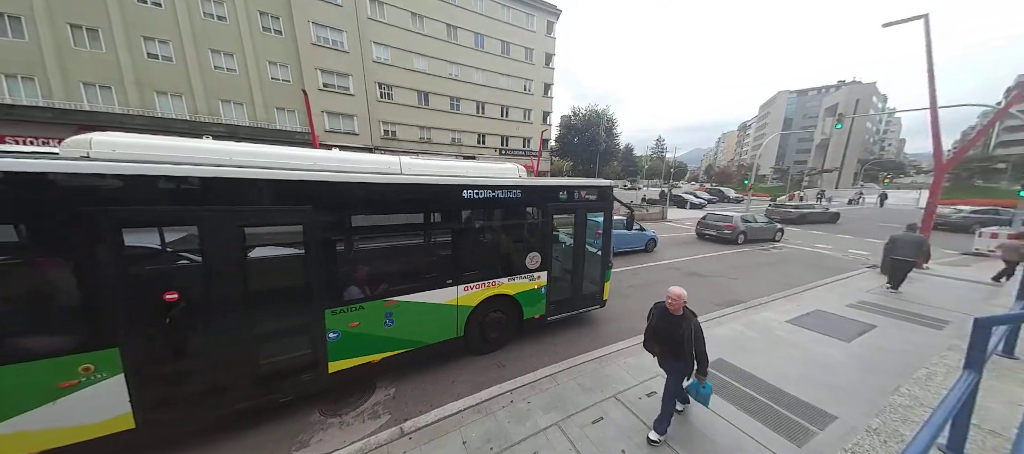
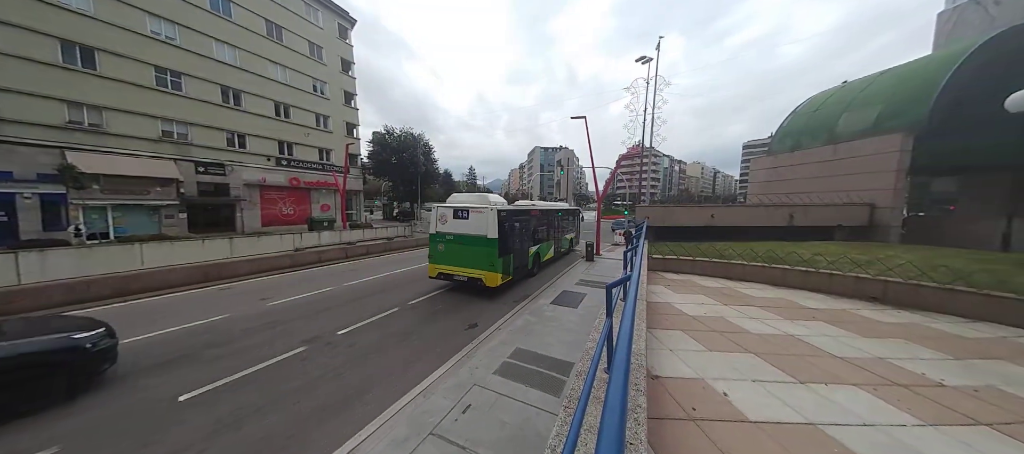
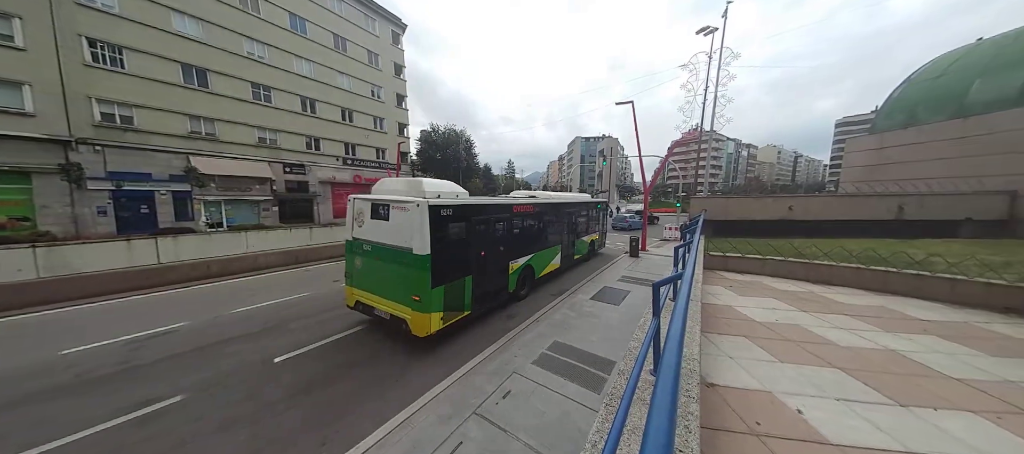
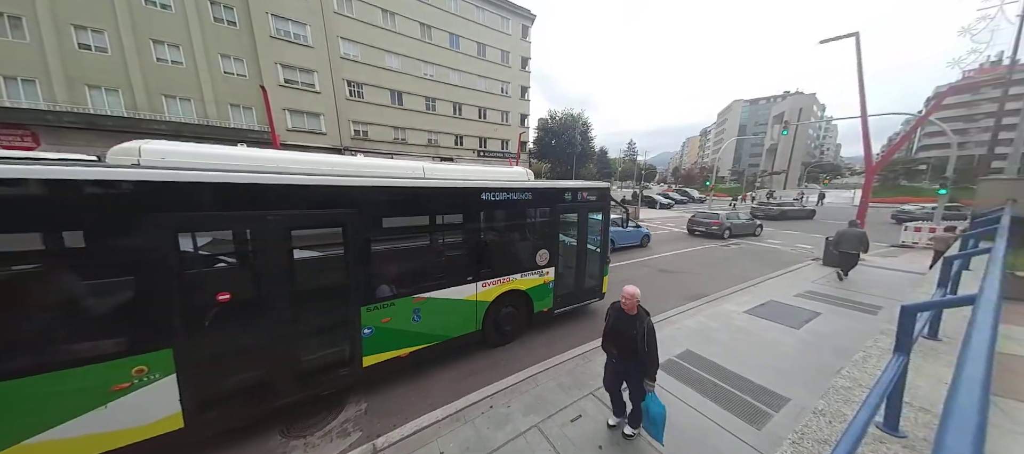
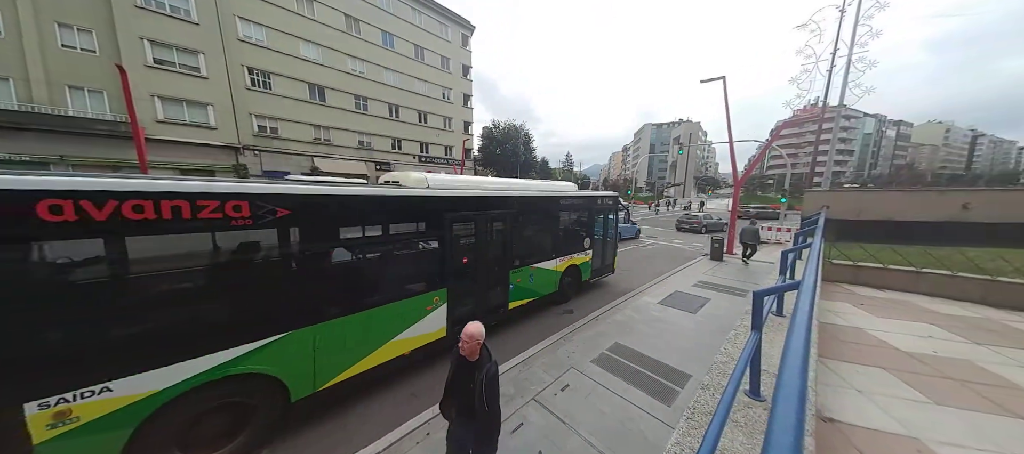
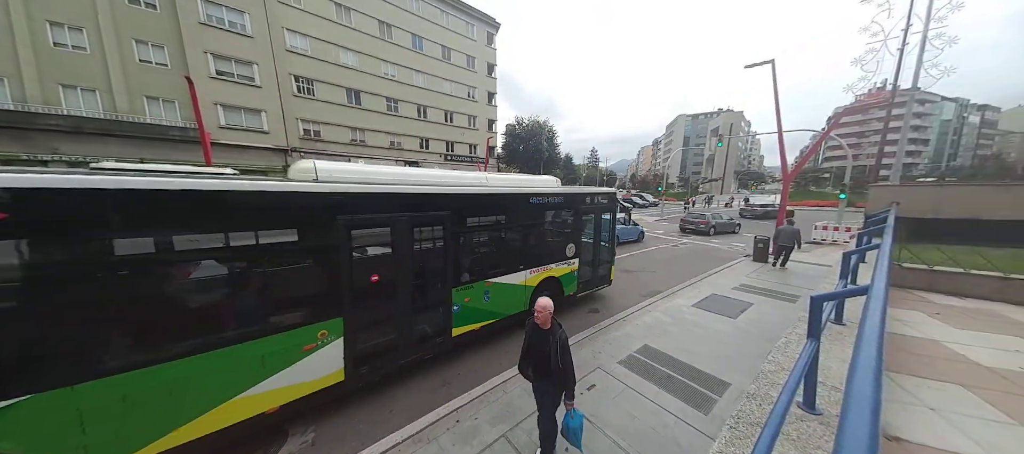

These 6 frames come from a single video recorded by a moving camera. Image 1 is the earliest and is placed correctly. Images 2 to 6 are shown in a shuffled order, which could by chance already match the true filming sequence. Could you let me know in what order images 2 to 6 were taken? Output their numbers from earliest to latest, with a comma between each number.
4, 6, 5, 3, 2
